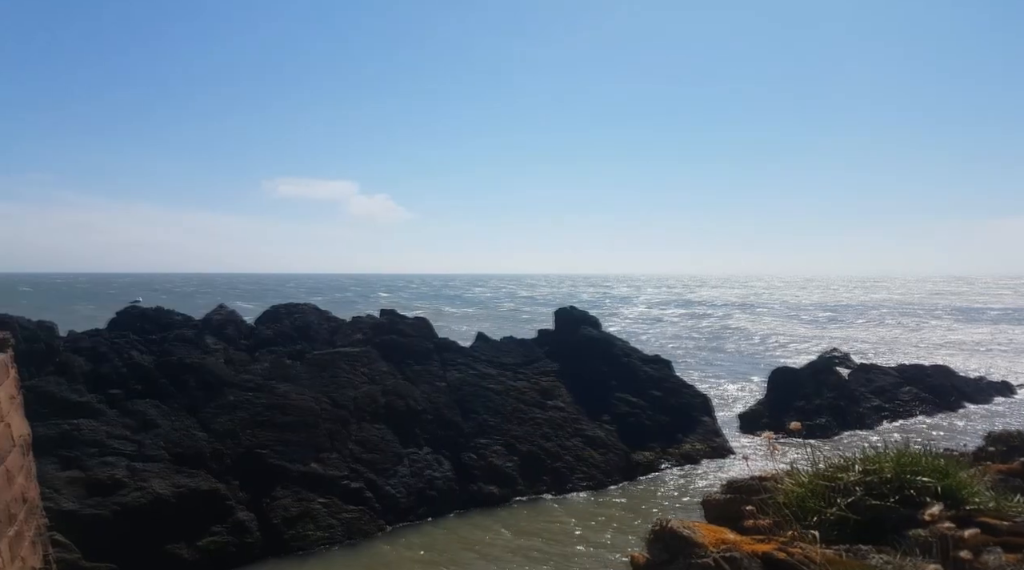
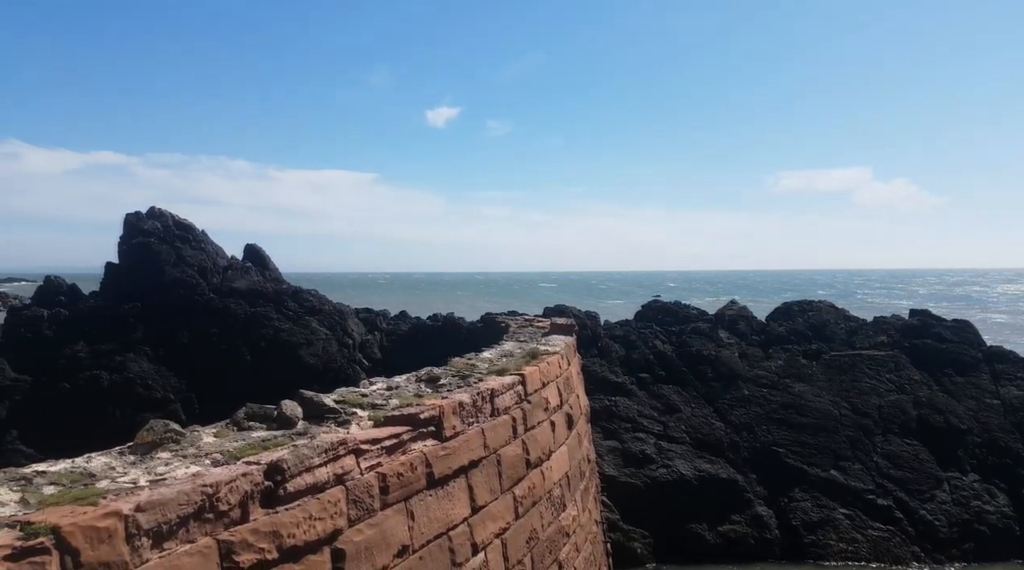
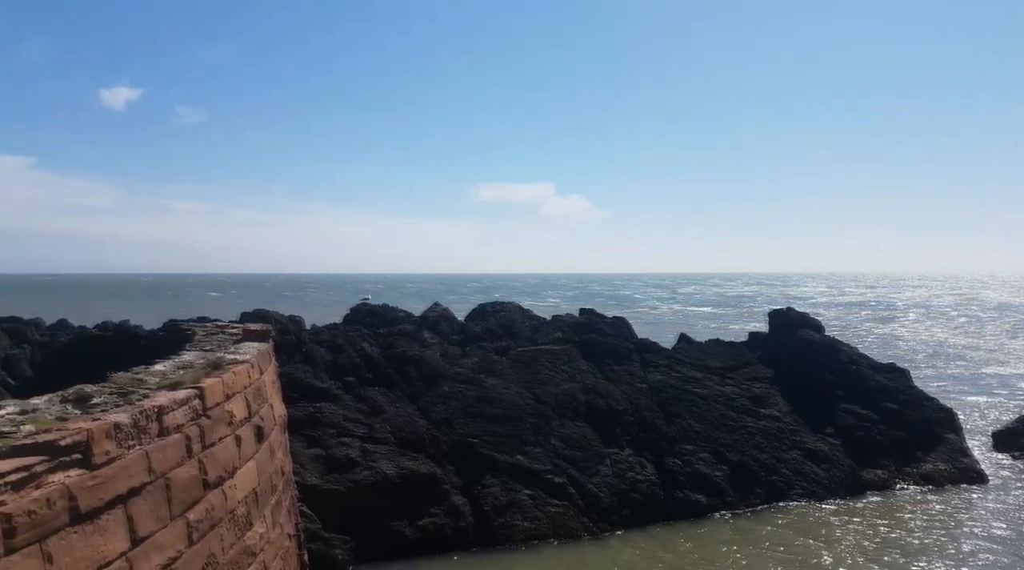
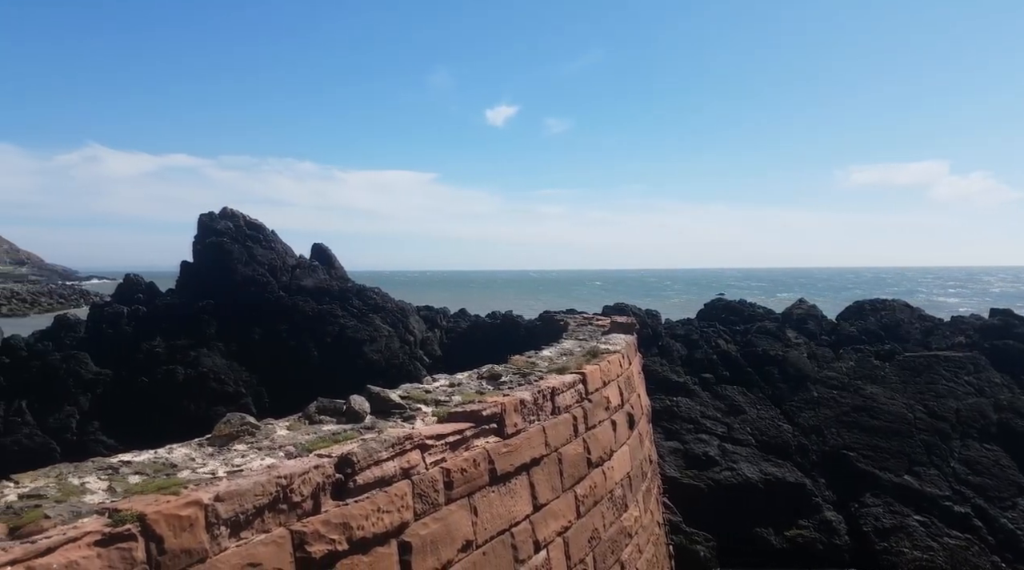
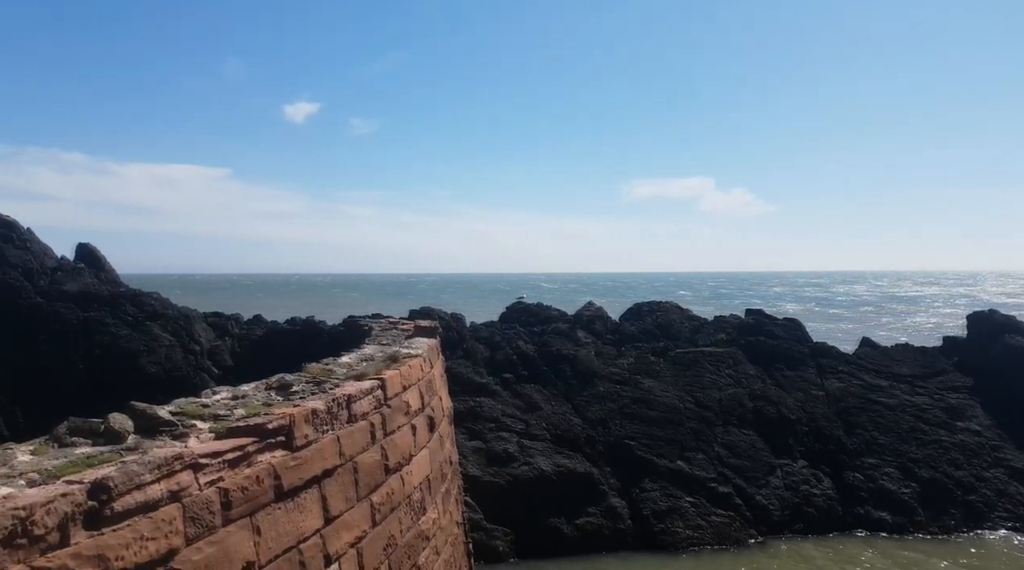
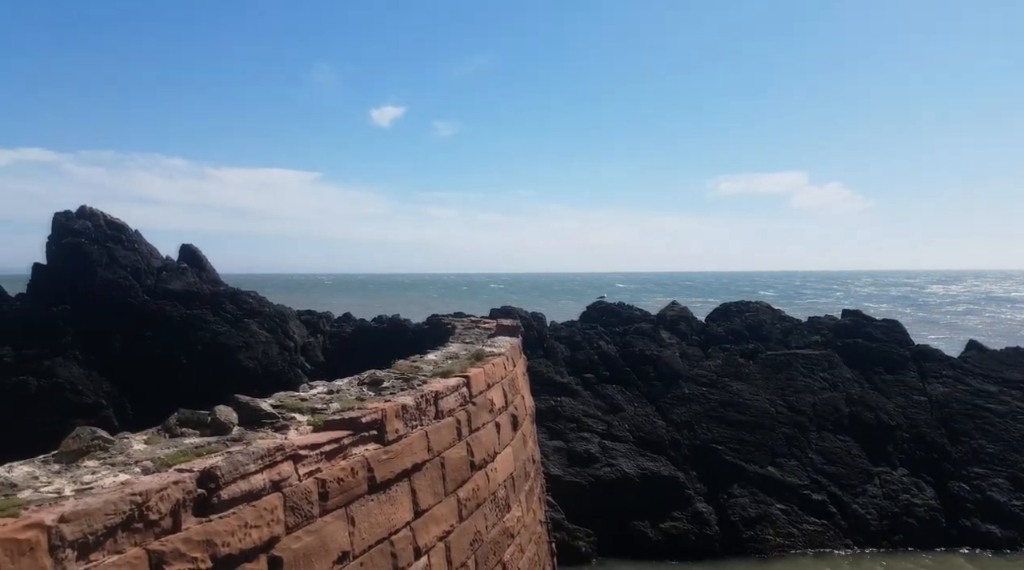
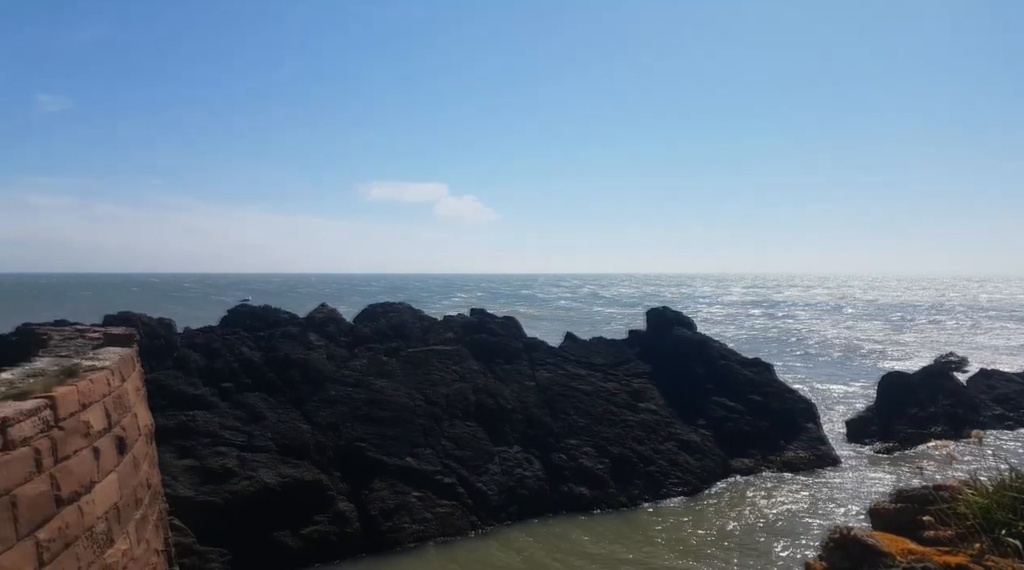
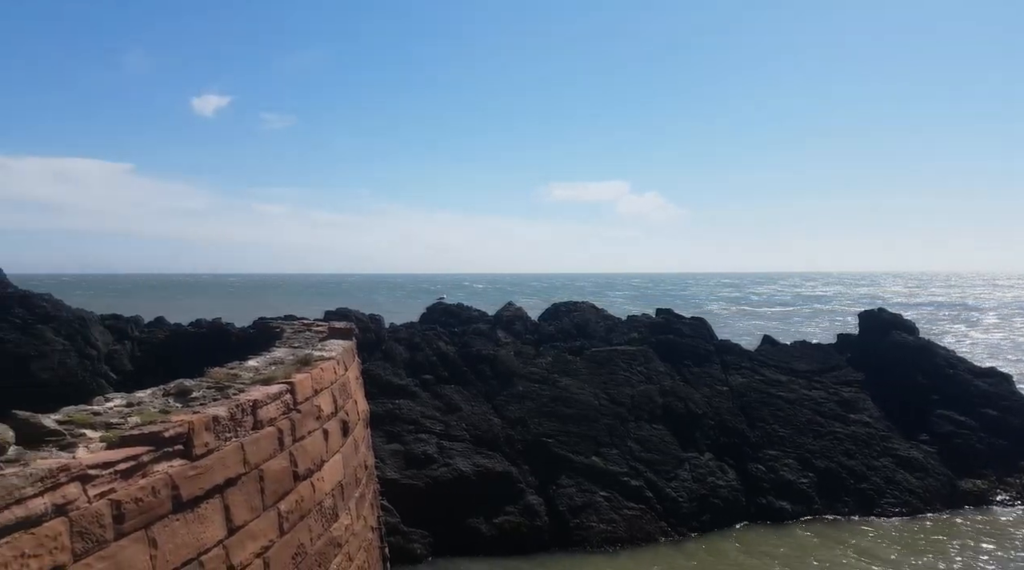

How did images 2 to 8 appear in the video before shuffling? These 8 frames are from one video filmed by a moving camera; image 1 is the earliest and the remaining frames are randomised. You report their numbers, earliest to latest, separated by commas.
7, 3, 8, 5, 6, 2, 4
